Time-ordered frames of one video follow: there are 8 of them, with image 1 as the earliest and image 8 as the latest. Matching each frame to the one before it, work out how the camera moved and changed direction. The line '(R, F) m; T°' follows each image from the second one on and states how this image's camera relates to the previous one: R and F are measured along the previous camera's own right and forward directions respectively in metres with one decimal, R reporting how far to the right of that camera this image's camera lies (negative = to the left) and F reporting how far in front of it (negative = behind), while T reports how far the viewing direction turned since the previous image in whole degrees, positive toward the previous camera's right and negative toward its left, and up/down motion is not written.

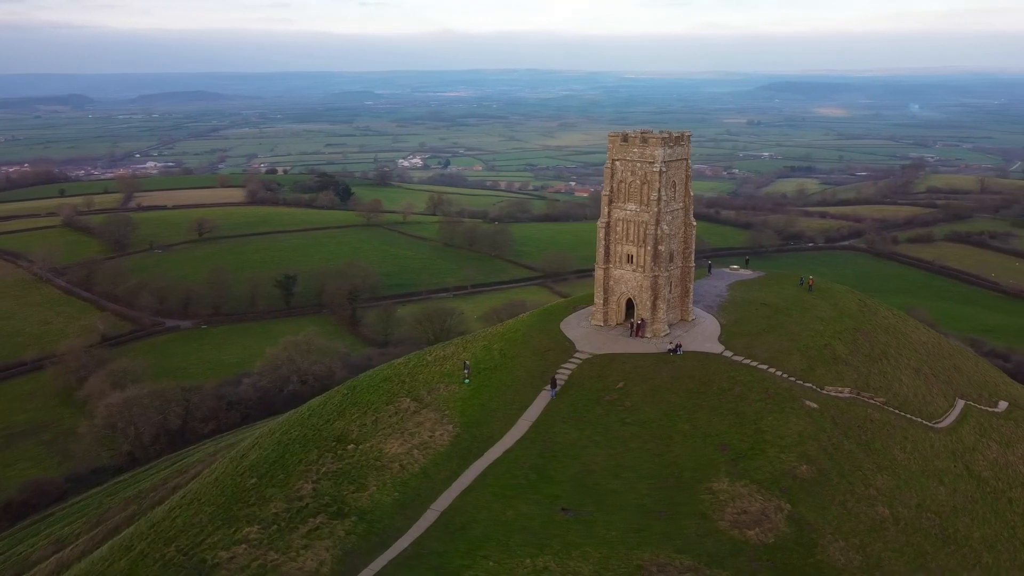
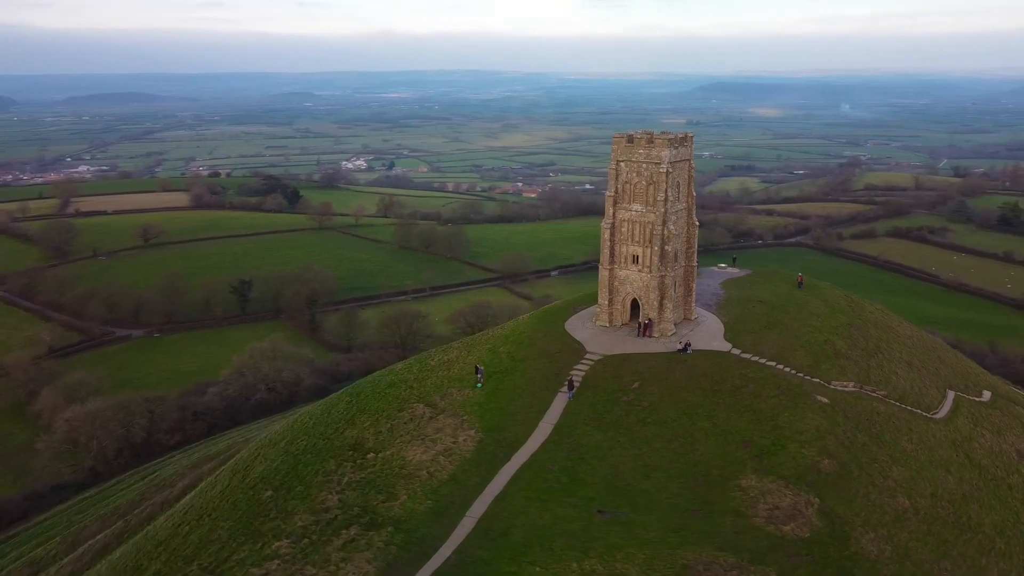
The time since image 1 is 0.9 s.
(-2.0, +0.2) m; +4°
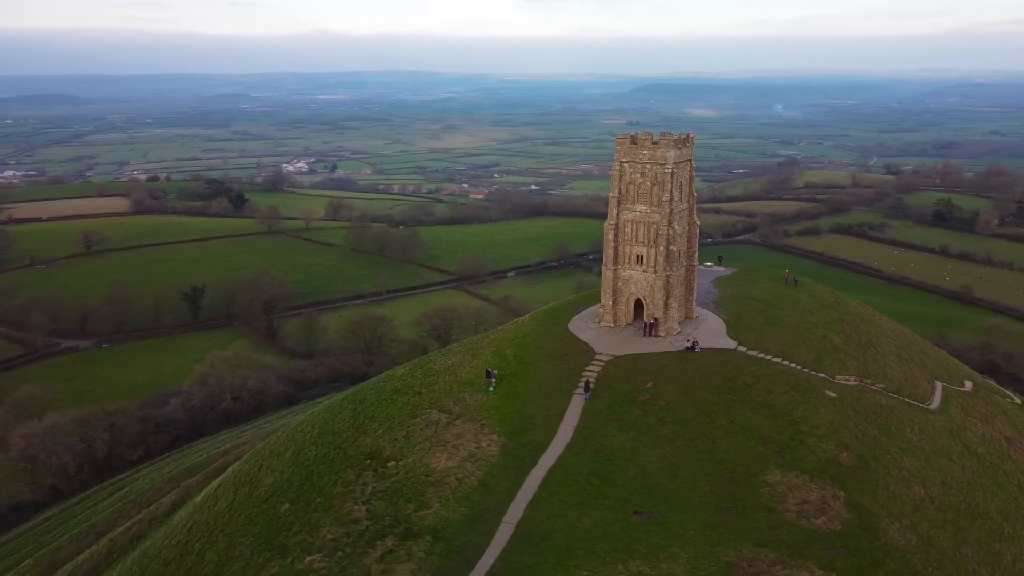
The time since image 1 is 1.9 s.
(-2.0, +0.2) m; +4°
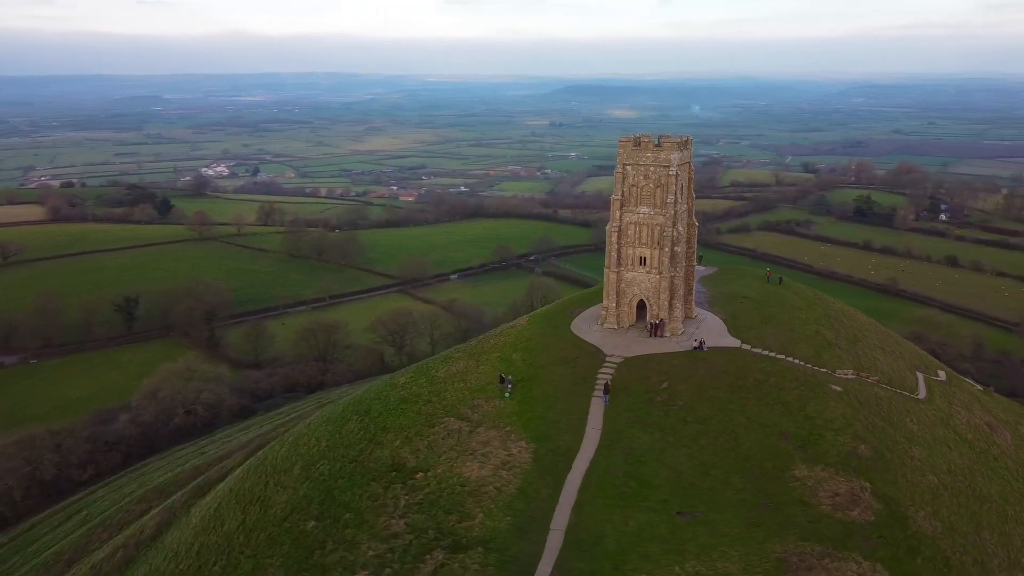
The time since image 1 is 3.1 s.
(-2.5, +0.3) m; +5°
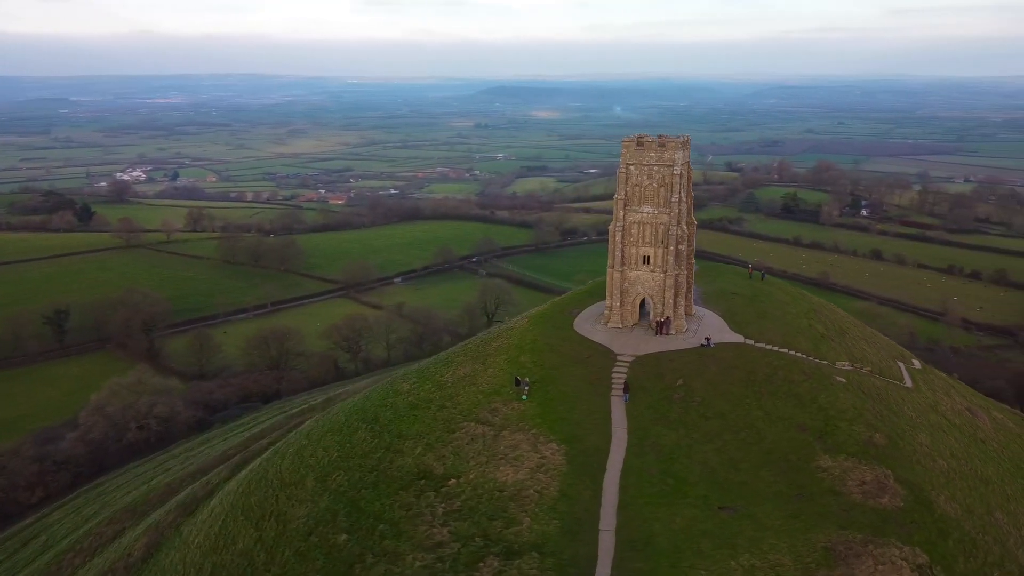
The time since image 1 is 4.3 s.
(-2.5, +0.3) m; +5°
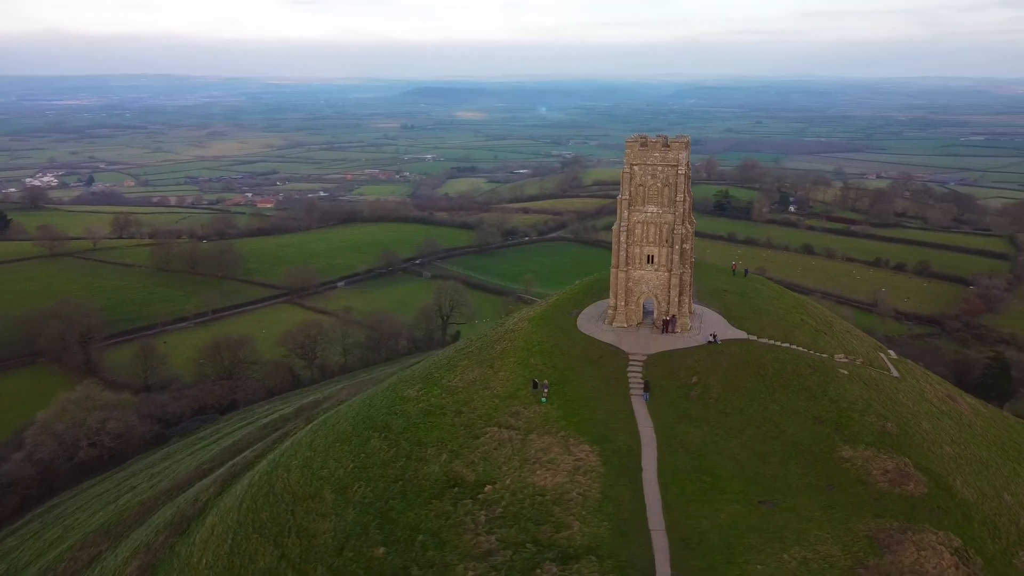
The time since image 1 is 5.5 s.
(-2.5, +0.3) m; +5°
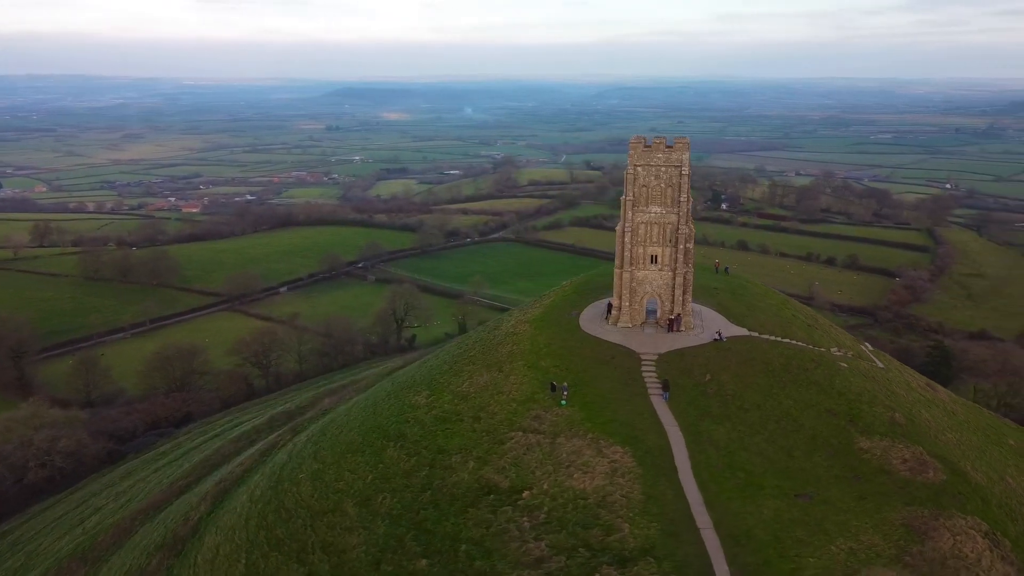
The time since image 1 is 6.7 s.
(-2.5, +0.3) m; +5°
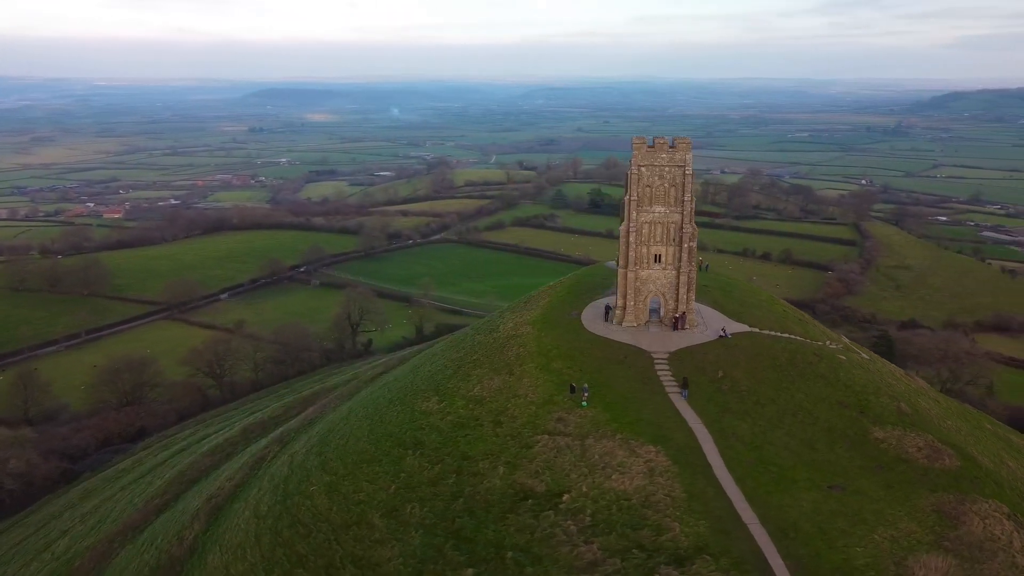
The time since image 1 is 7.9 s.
(-2.5, +0.3) m; +5°
